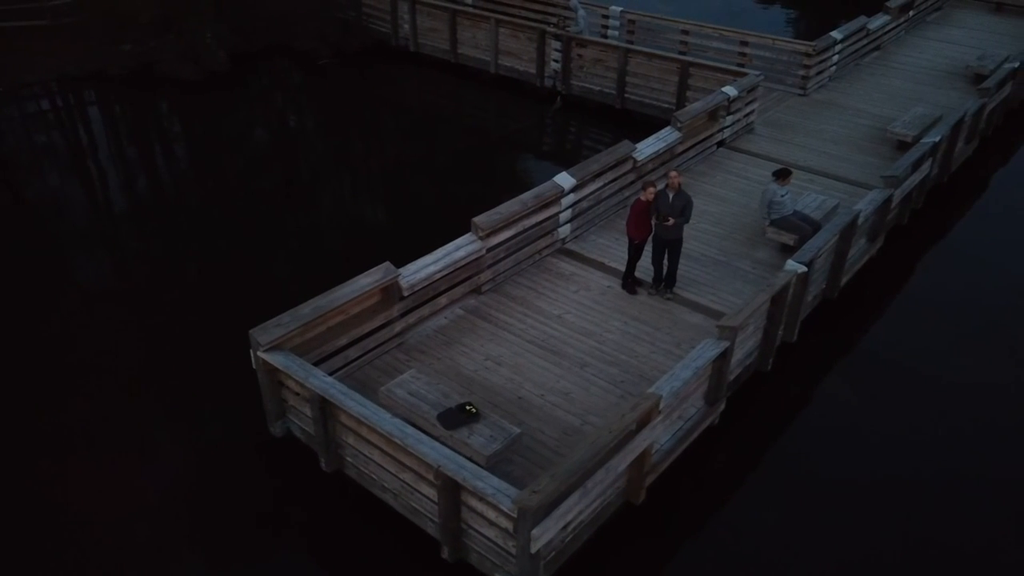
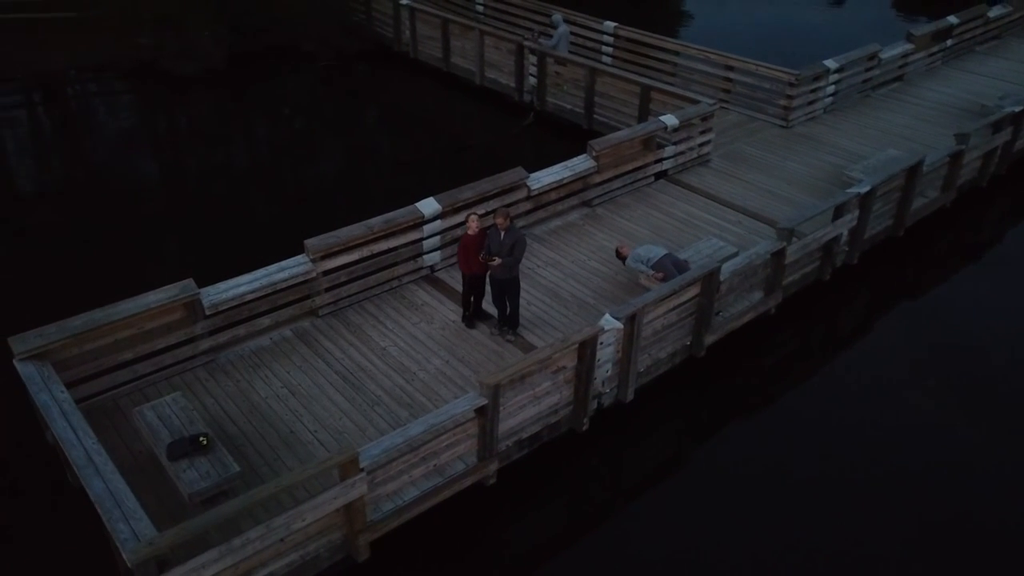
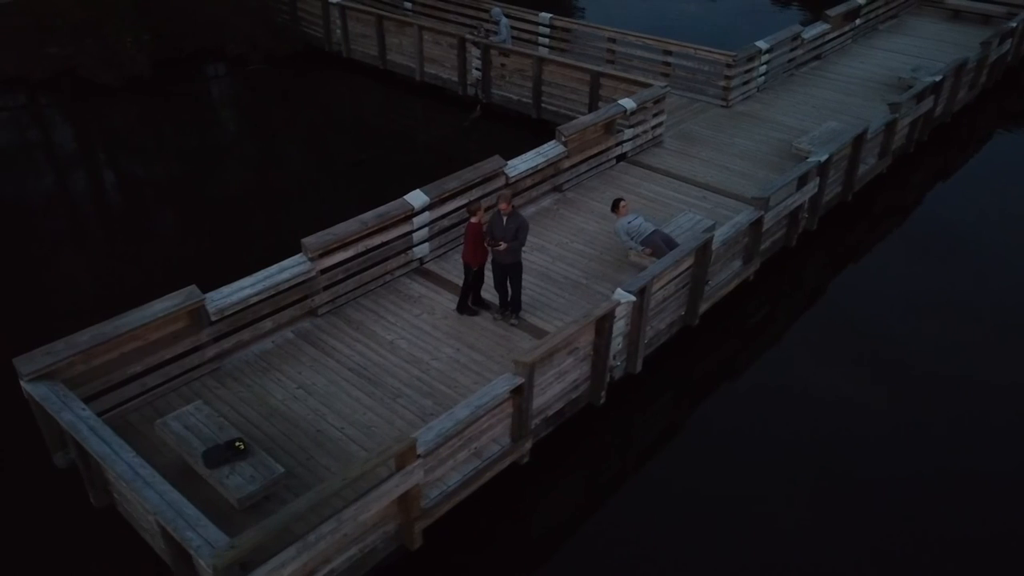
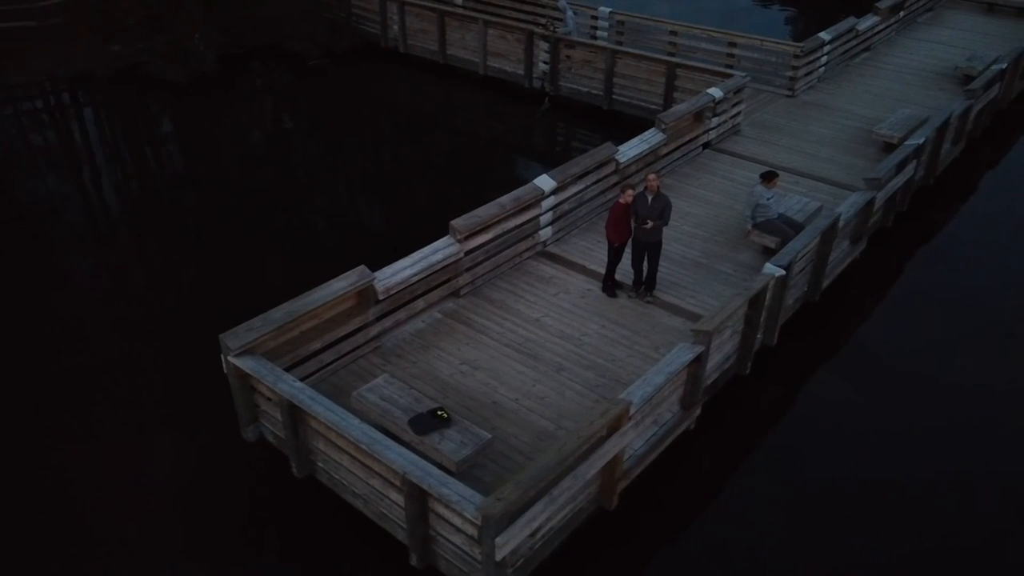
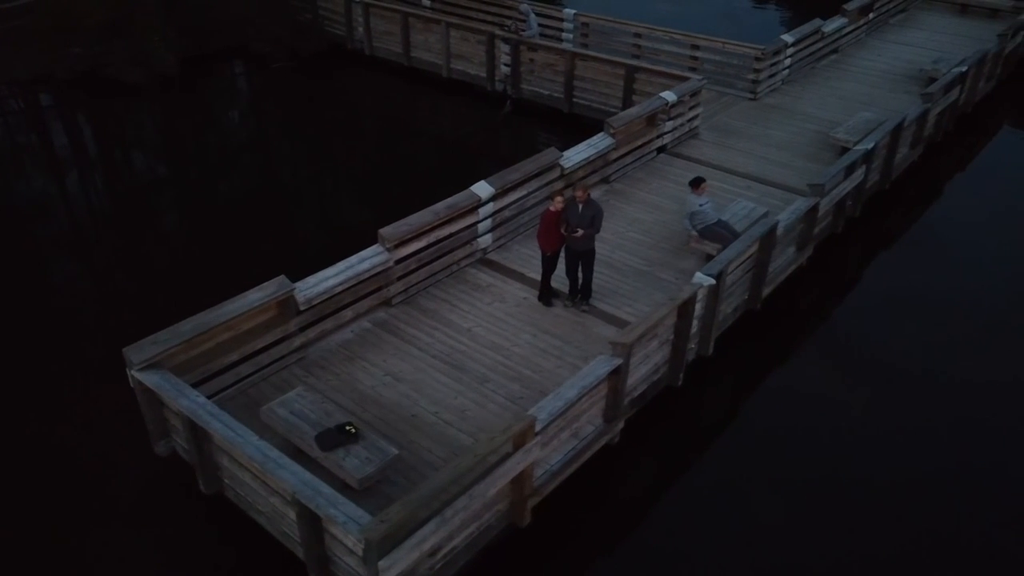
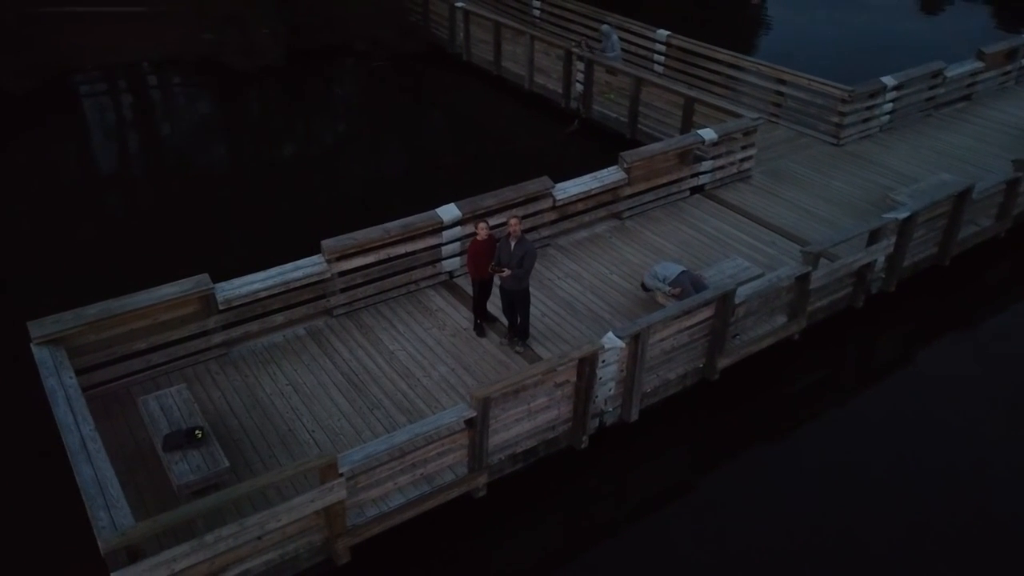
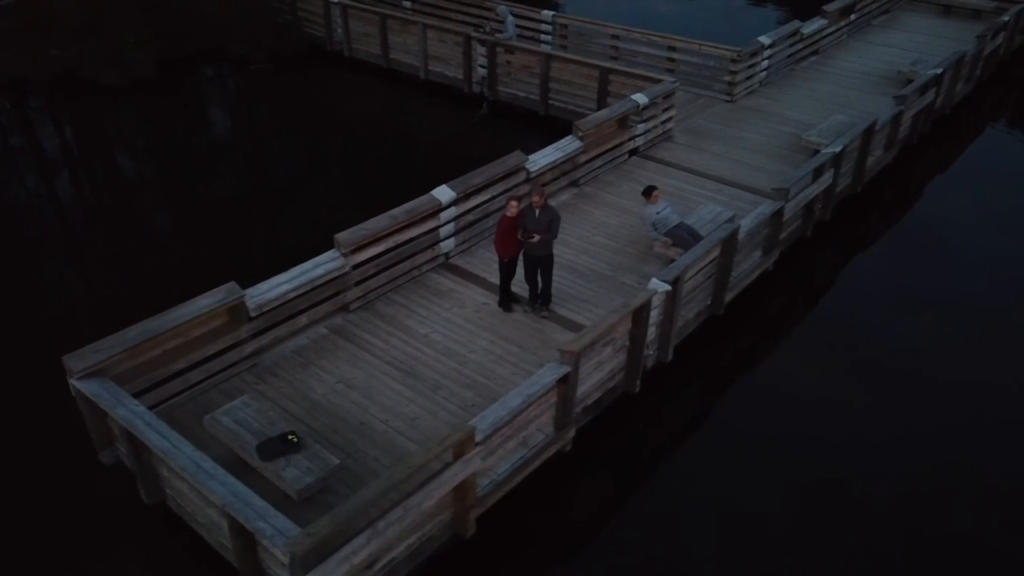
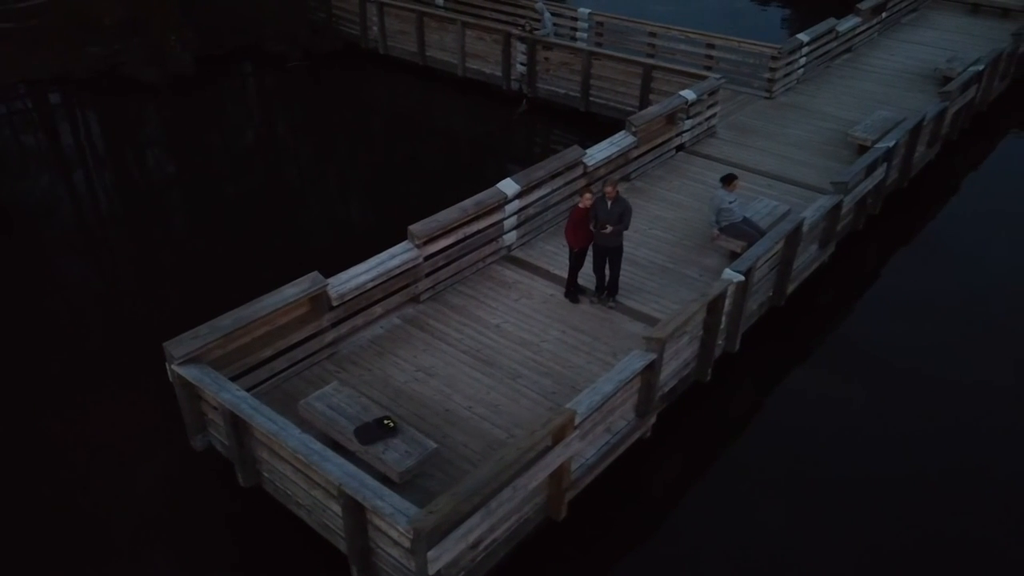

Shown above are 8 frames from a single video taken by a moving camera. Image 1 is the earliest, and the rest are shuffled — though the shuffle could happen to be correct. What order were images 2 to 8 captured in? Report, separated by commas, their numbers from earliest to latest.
4, 8, 5, 7, 3, 2, 6
